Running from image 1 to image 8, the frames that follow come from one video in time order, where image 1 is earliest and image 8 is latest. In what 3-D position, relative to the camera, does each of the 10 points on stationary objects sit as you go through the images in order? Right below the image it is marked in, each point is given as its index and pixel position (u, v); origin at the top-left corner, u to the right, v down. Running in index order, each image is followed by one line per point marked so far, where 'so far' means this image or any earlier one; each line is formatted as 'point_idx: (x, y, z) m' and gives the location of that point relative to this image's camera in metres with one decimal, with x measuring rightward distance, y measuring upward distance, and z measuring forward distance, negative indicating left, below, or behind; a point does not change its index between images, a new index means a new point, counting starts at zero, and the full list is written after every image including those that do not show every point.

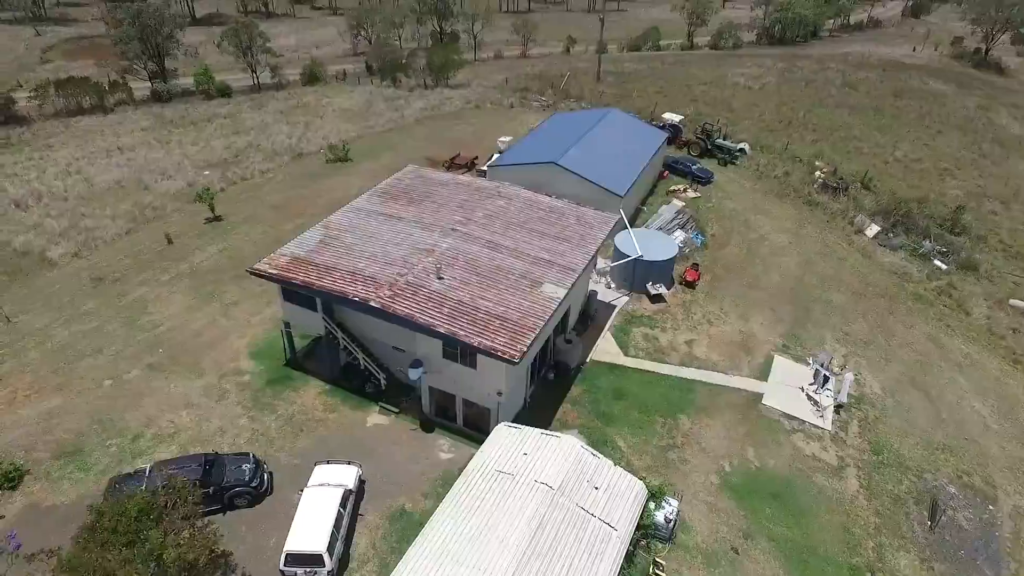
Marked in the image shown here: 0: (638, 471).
0: (+3.7, -5.7, +18.8) m
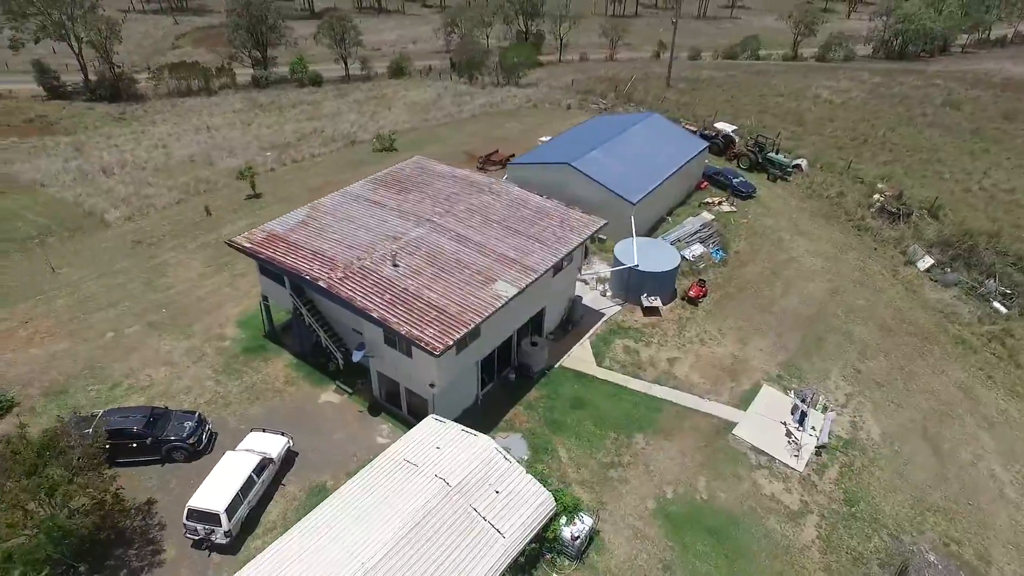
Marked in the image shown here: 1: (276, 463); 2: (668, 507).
0: (+1.6, -5.8, +18.1) m
1: (-6.6, -4.9, +17.1) m
2: (+4.5, -6.4, +17.8) m
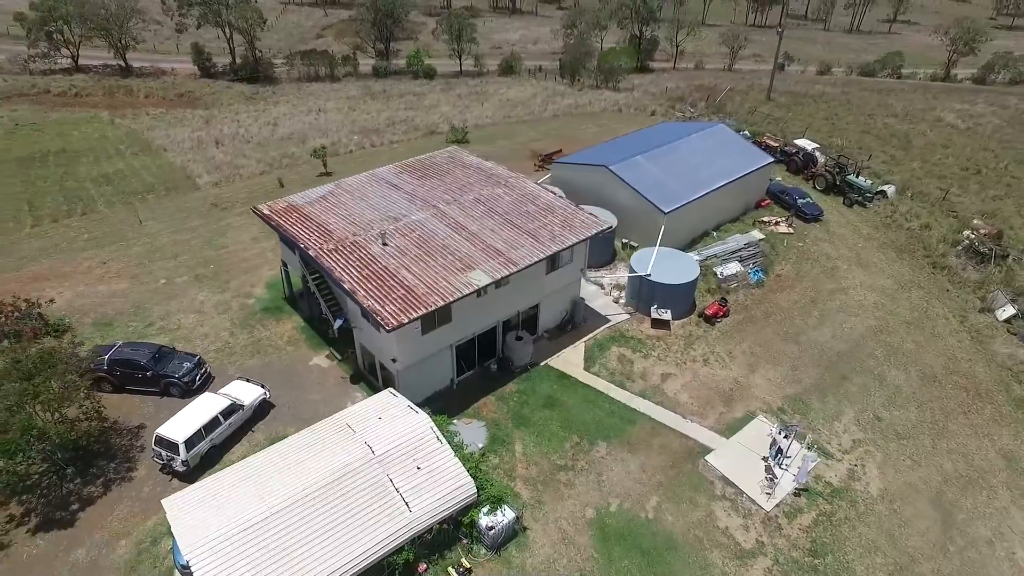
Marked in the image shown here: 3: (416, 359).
0: (-0.1, -5.6, +18.2) m
1: (-8.1, -3.7, +18.7) m
2: (+2.6, -6.5, +17.3) m
3: (-3.0, -2.2, +19.1) m
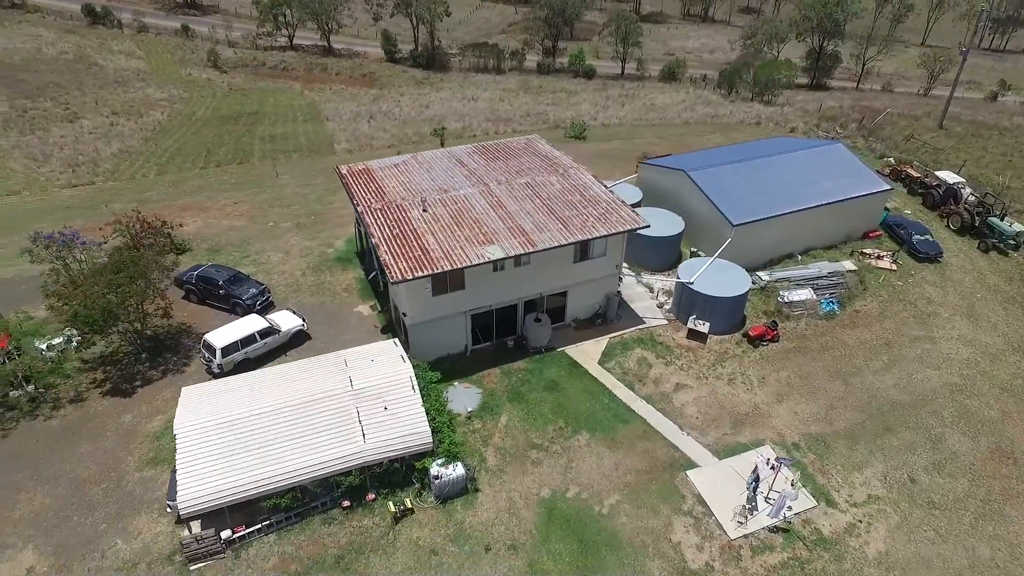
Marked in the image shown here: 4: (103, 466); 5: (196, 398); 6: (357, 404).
0: (-0.9, -4.8, +19.0) m
1: (-8.1, -1.6, +21.6) m
2: (+1.3, -6.1, +17.5) m
3: (-2.9, -1.0, +20.6) m
4: (-11.8, -5.1, +17.8) m
5: (-9.1, -3.2, +17.4) m
6: (-4.3, -3.3, +17.3) m
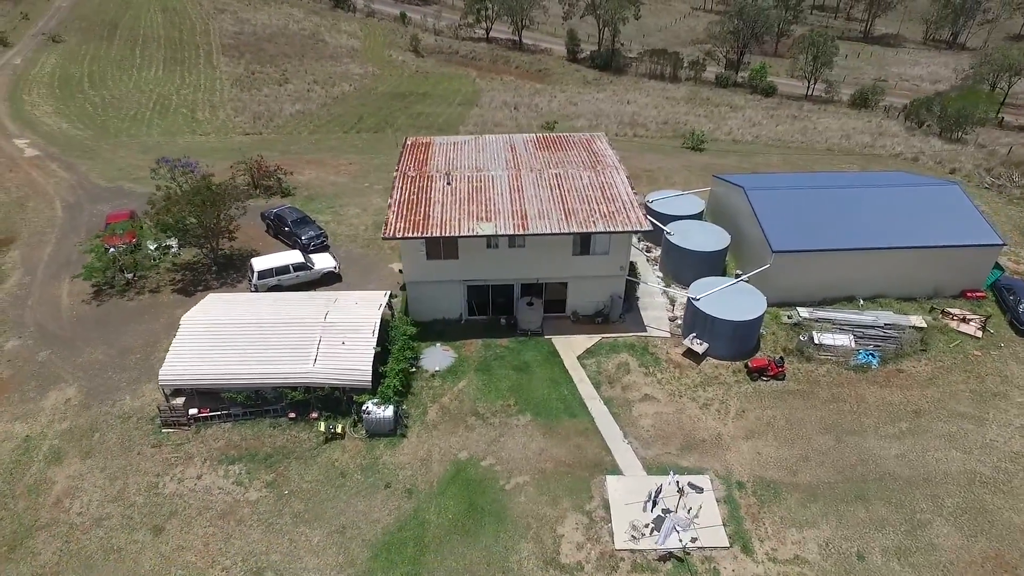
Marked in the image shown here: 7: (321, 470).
0: (-2.7, -3.7, +20.5) m
1: (-8.1, +0.6, +25.0) m
2: (-1.3, -5.4, +18.4) m
3: (-3.4, +0.3, +22.5) m
4: (-13.3, -2.0, +22.4) m
5: (-10.5, -0.5, +21.3) m
6: (-6.1, -1.5, +19.8) m
7: (-5.7, -5.4, +18.2) m
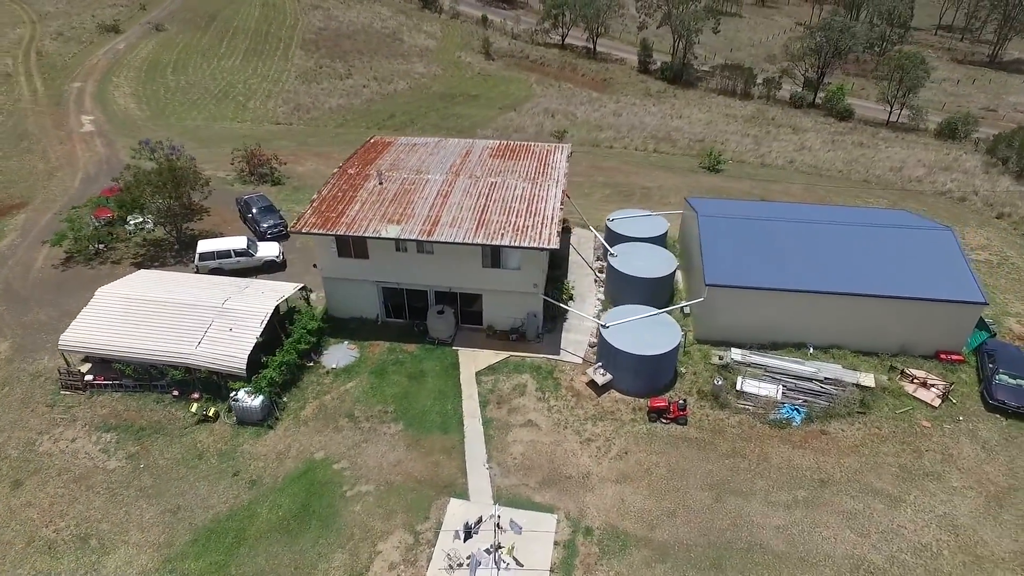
0: (-6.6, -3.6, +20.5) m
1: (-10.8, +1.2, +25.8) m
2: (-5.7, -5.4, +18.3) m
3: (-6.5, +0.5, +22.7) m
4: (-16.6, -0.8, +24.1) m
5: (-13.8, +0.4, +22.5) m
6: (-9.9, -1.1, +20.4) m
7: (-10.1, -4.9, +18.8) m
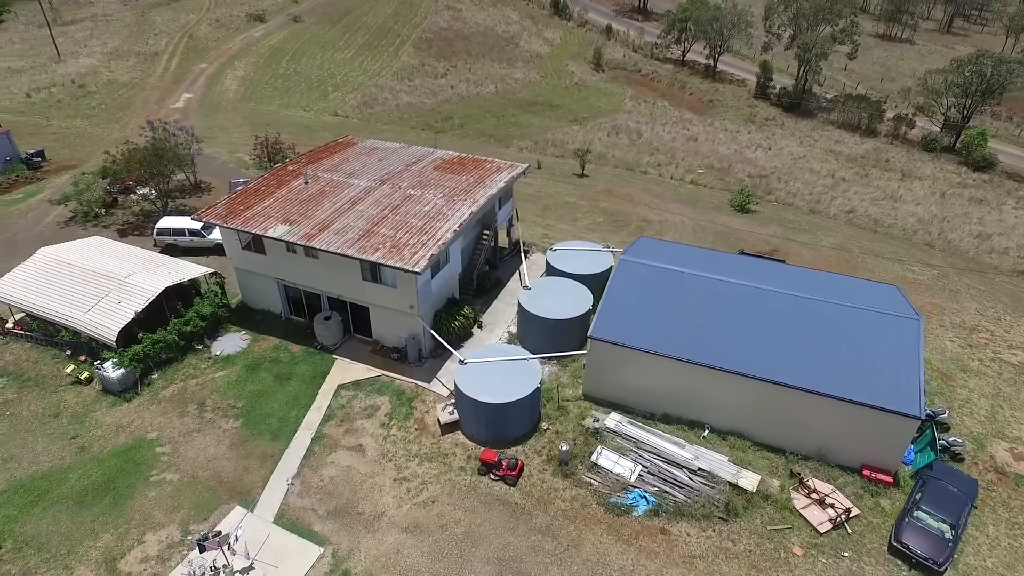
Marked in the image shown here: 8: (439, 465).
0: (-11.4, -3.2, +21.2) m
1: (-13.5, +2.1, +27.2) m
2: (-11.3, -4.9, +18.9) m
3: (-10.2, +0.8, +23.3) m
4: (-19.8, +1.1, +26.8) m
5: (-17.3, +1.8, +24.7) m
6: (-14.1, -0.1, +21.7) m
7: (-15.3, -3.9, +20.3) m
8: (-2.1, -5.3, +18.3) m
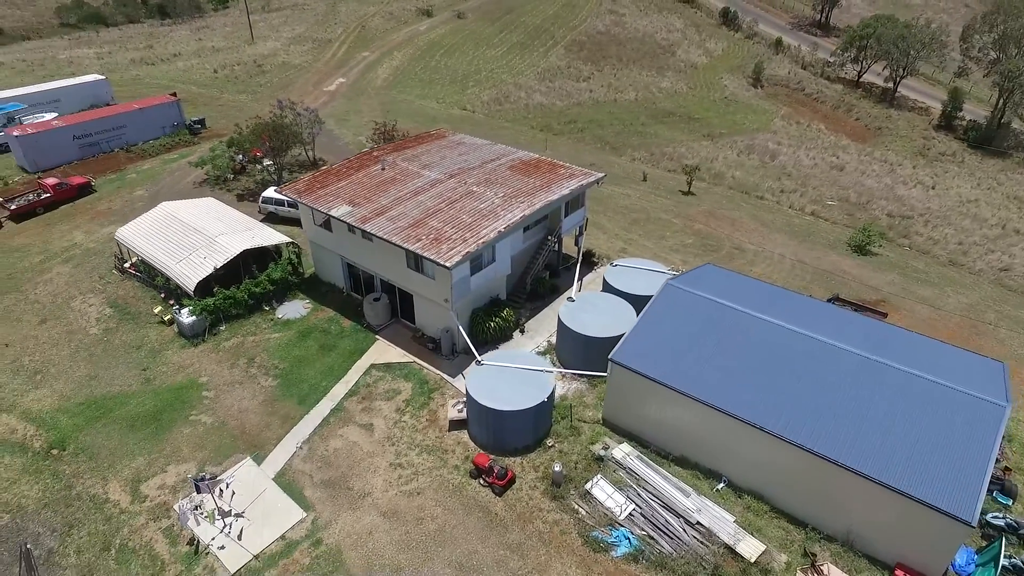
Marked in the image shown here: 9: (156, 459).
0: (-10.2, -1.8, +23.3) m
1: (-10.1, +3.6, +29.6) m
2: (-10.9, -3.5, +21.0) m
3: (-8.0, +2.0, +25.0) m
4: (-16.4, +3.5, +30.7) m
5: (-14.4, +4.0, +28.0) m
6: (-12.3, +1.6, +24.4) m
7: (-14.3, -1.9, +23.3) m
8: (-2.2, -5.2, +18.4) m
9: (-10.8, -5.3, +18.6) m
